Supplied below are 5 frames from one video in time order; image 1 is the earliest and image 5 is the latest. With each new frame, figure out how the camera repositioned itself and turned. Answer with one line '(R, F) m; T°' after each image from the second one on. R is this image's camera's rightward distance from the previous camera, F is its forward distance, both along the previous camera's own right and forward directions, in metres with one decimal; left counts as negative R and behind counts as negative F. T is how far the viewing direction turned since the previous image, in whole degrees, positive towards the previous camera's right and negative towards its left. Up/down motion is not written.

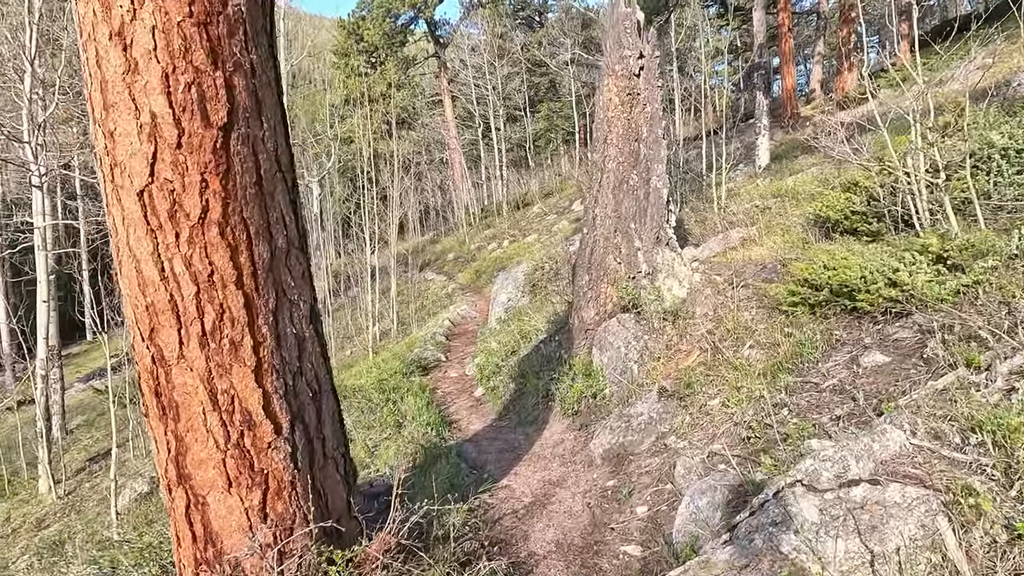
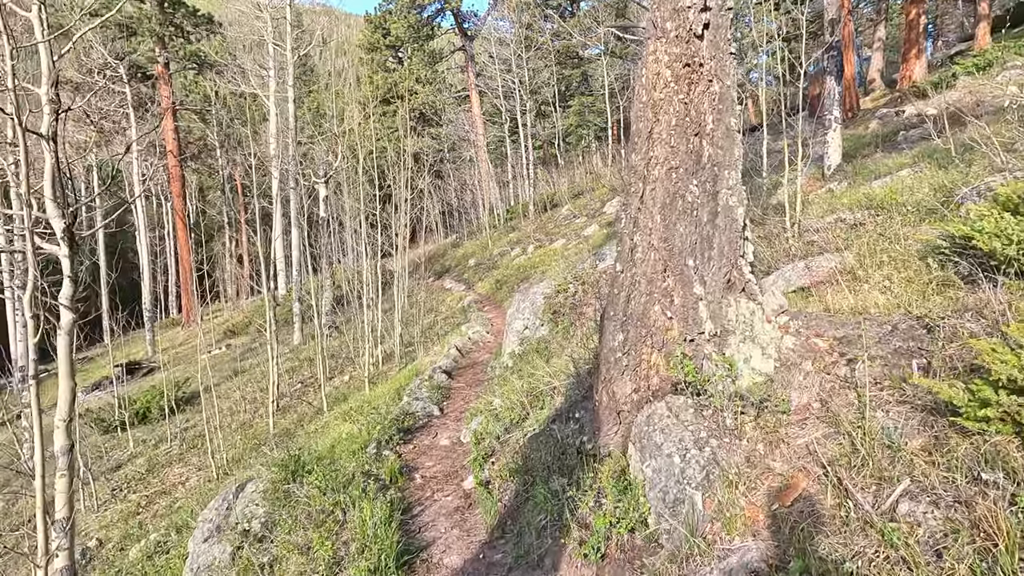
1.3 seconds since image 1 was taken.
(+0.1, +1.4) m; -3°
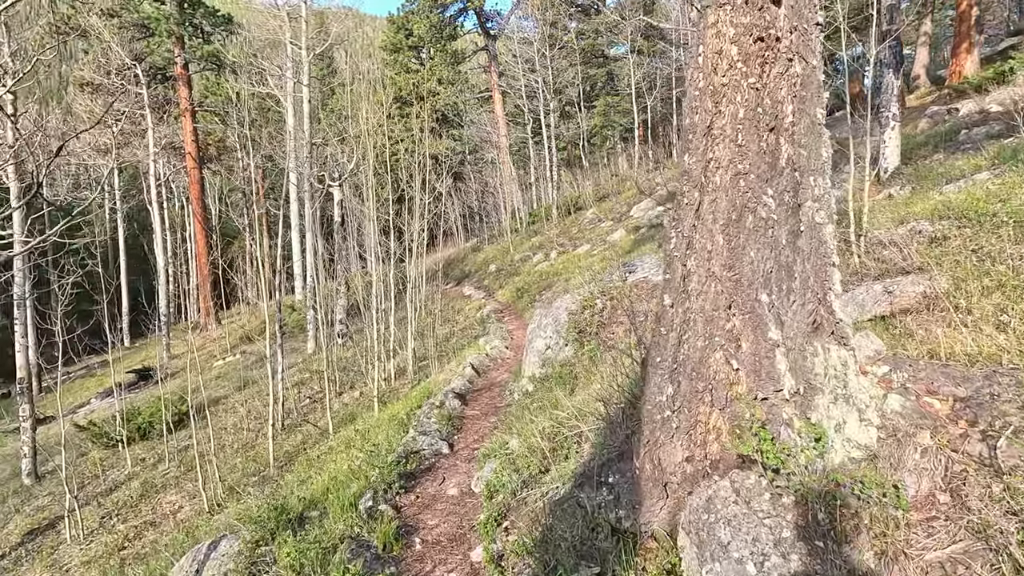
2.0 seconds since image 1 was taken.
(0.0, +0.6) m; -2°
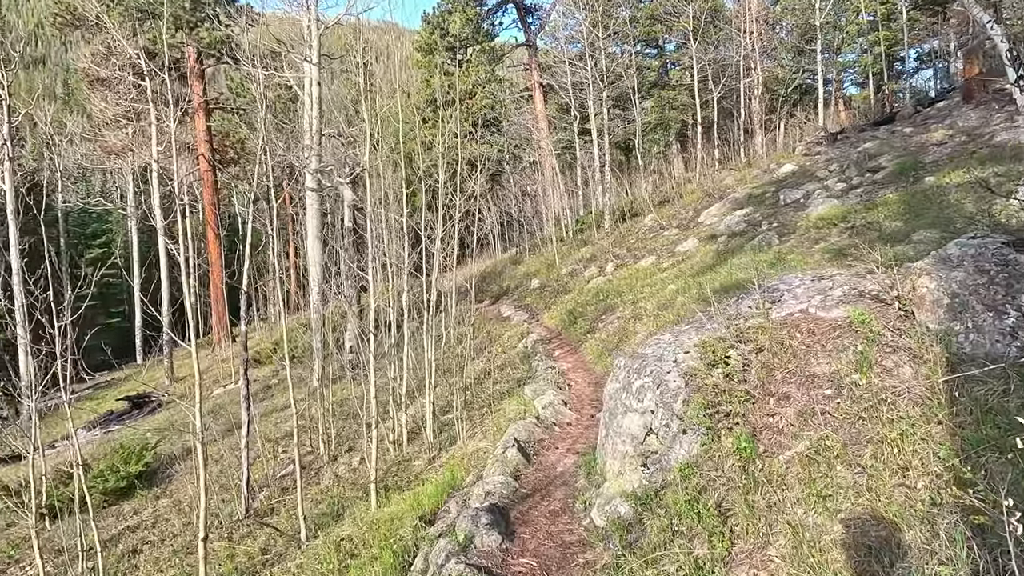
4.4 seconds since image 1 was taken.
(-0.2, +2.5) m; -3°
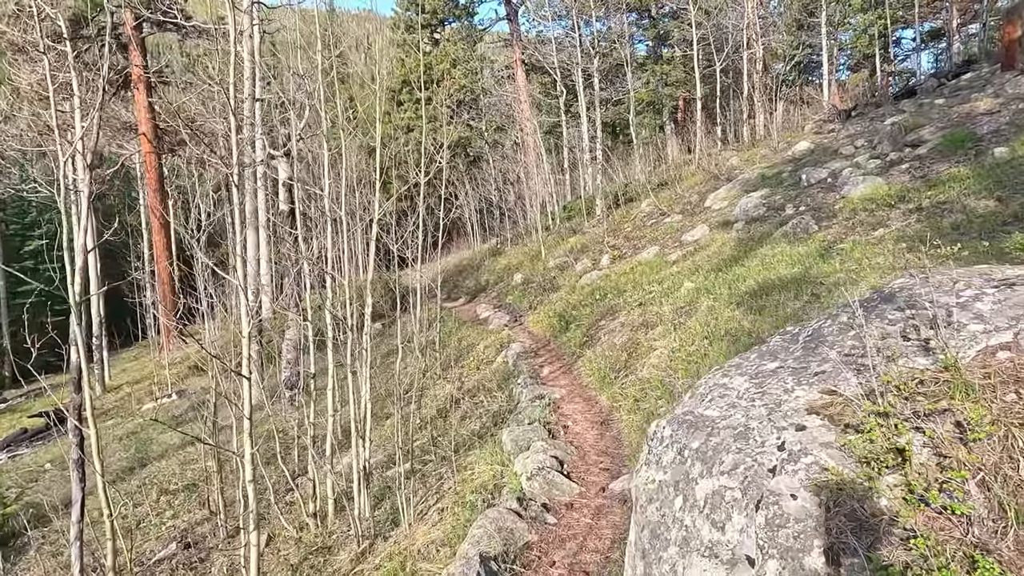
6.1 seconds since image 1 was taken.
(+0.1, +2.0) m; +1°
